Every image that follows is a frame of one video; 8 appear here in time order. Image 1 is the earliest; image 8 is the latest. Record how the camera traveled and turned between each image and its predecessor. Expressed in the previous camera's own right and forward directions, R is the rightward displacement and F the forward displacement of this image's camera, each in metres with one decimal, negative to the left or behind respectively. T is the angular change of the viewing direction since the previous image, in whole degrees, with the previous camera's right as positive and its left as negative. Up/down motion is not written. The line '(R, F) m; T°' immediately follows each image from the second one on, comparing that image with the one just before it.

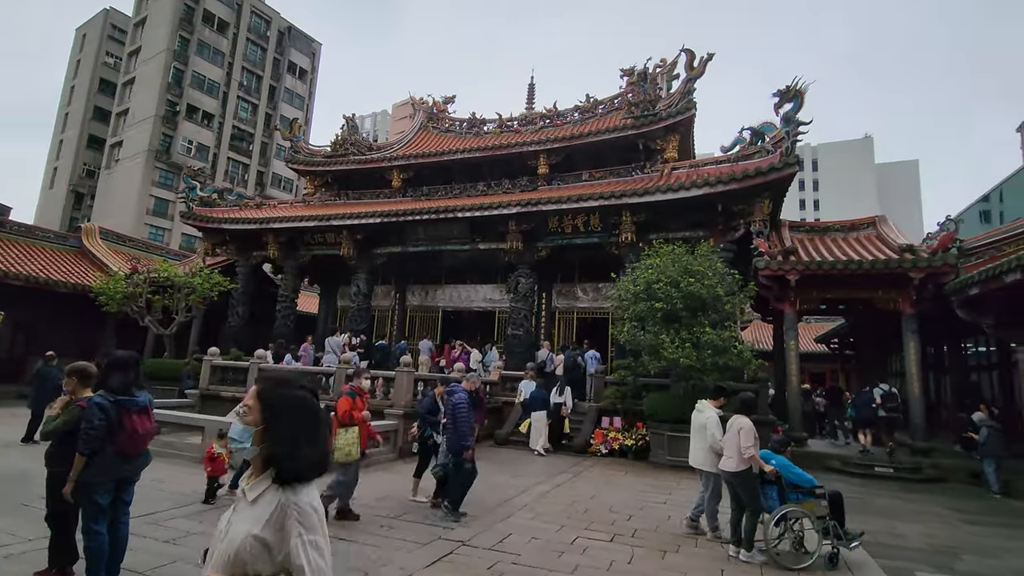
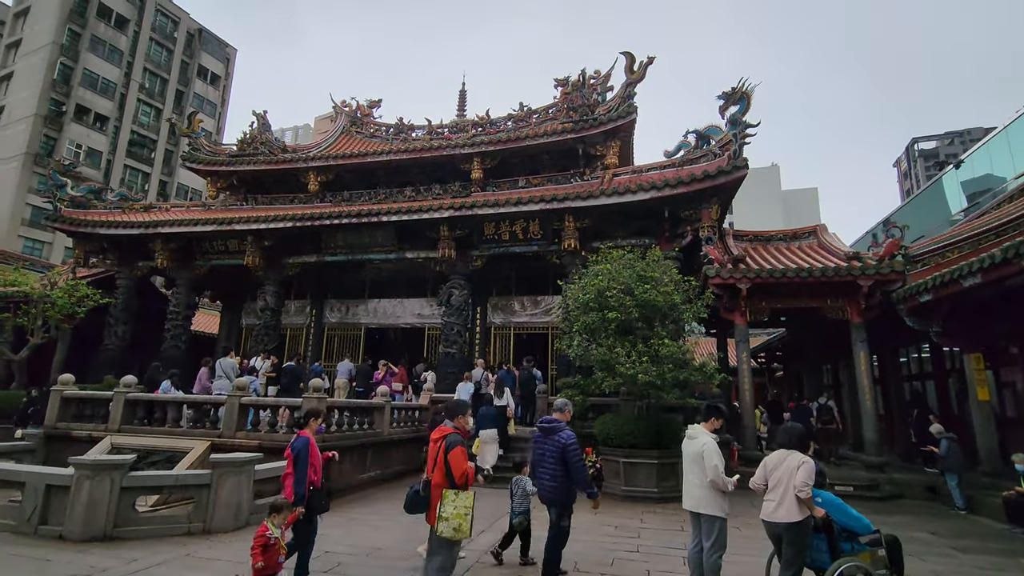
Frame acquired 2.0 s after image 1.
(-0.1, +1.3) m; +8°
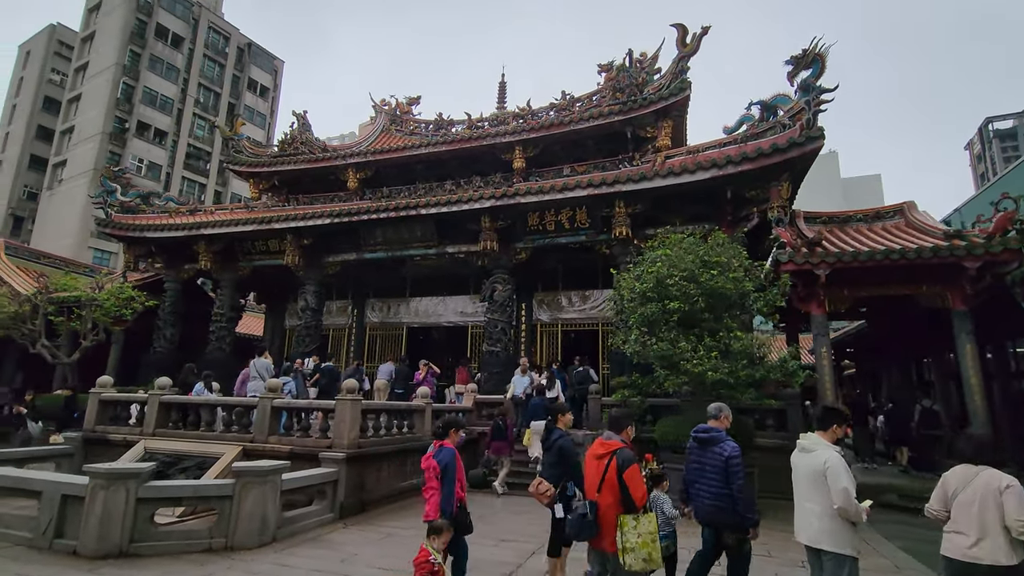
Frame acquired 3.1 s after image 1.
(-0.1, +0.8) m; -5°
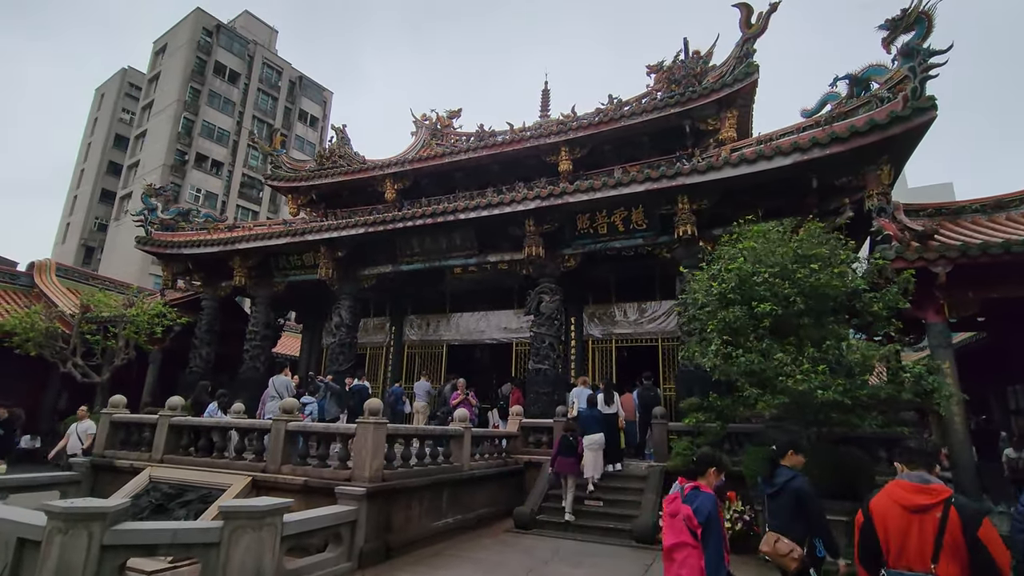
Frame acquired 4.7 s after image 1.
(-0.1, +1.2) m; -5°
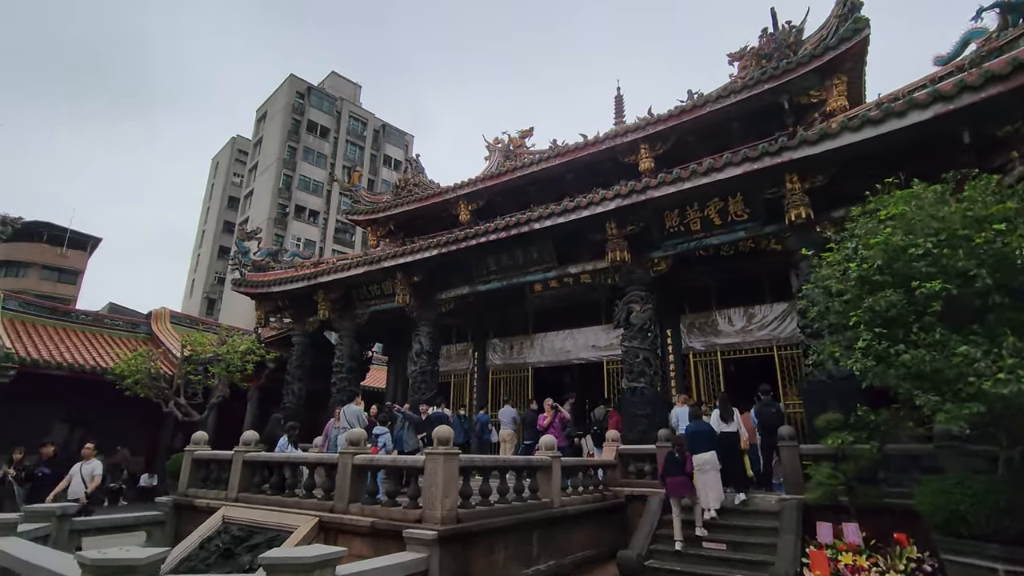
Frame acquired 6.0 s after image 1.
(+0.1, +0.9) m; -9°
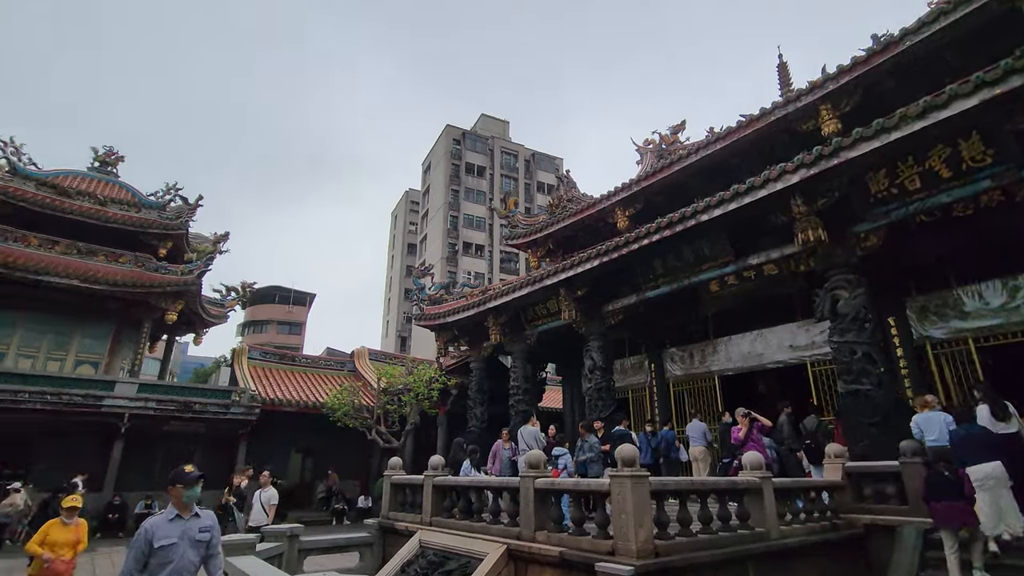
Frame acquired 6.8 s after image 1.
(-0.1, +0.5) m; -18°
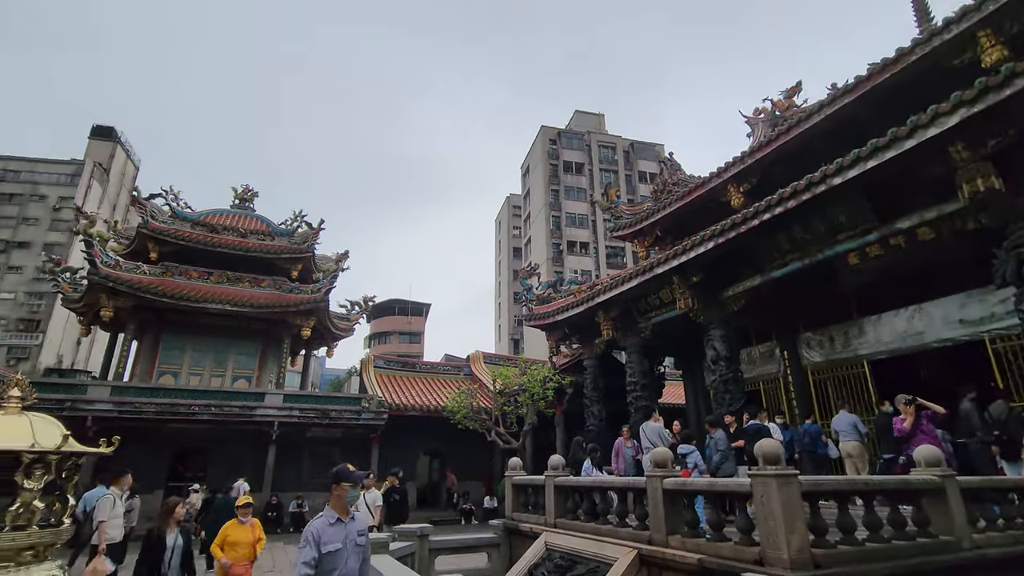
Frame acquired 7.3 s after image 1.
(0.0, +0.3) m; -12°
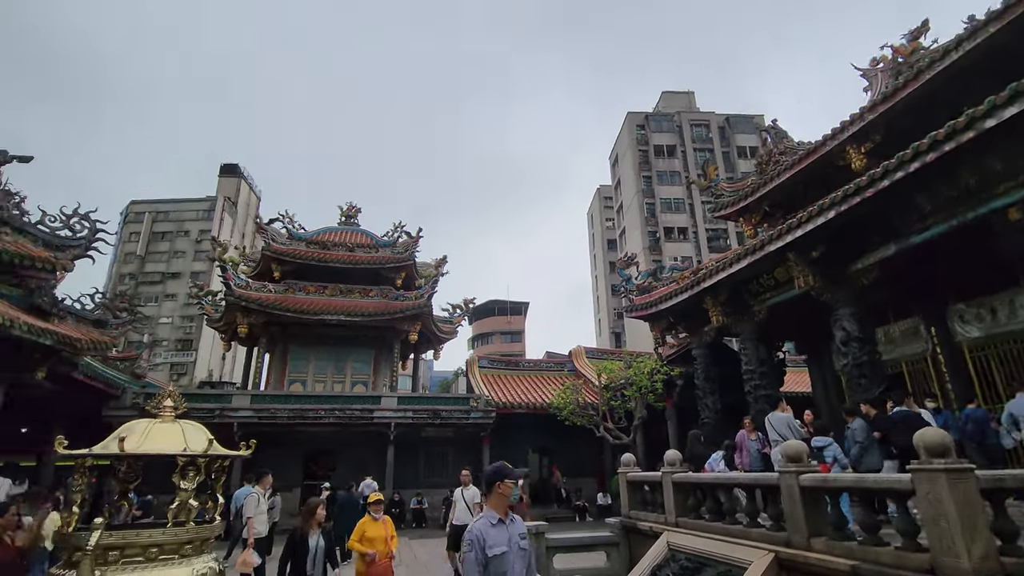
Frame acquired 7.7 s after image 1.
(0.0, +0.2) m; -10°
